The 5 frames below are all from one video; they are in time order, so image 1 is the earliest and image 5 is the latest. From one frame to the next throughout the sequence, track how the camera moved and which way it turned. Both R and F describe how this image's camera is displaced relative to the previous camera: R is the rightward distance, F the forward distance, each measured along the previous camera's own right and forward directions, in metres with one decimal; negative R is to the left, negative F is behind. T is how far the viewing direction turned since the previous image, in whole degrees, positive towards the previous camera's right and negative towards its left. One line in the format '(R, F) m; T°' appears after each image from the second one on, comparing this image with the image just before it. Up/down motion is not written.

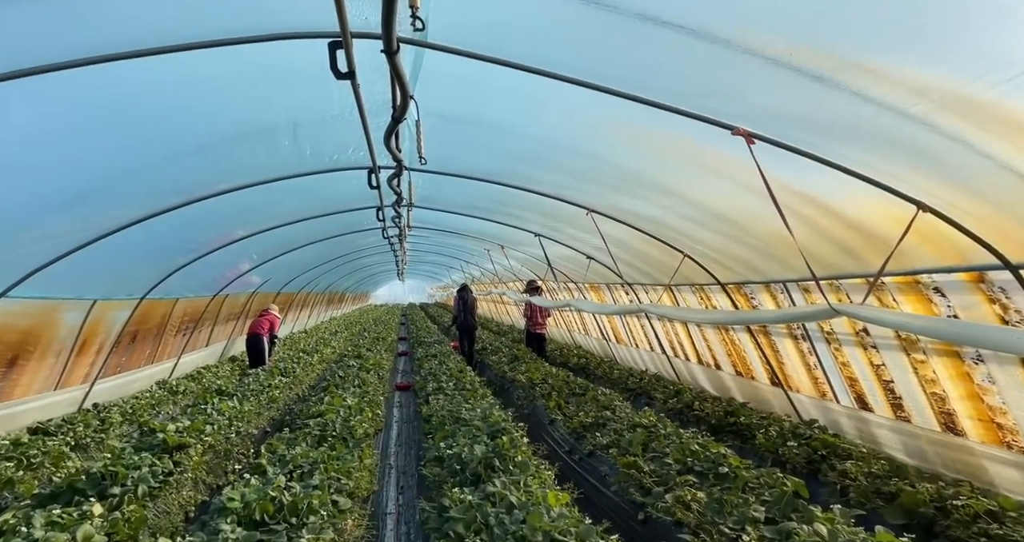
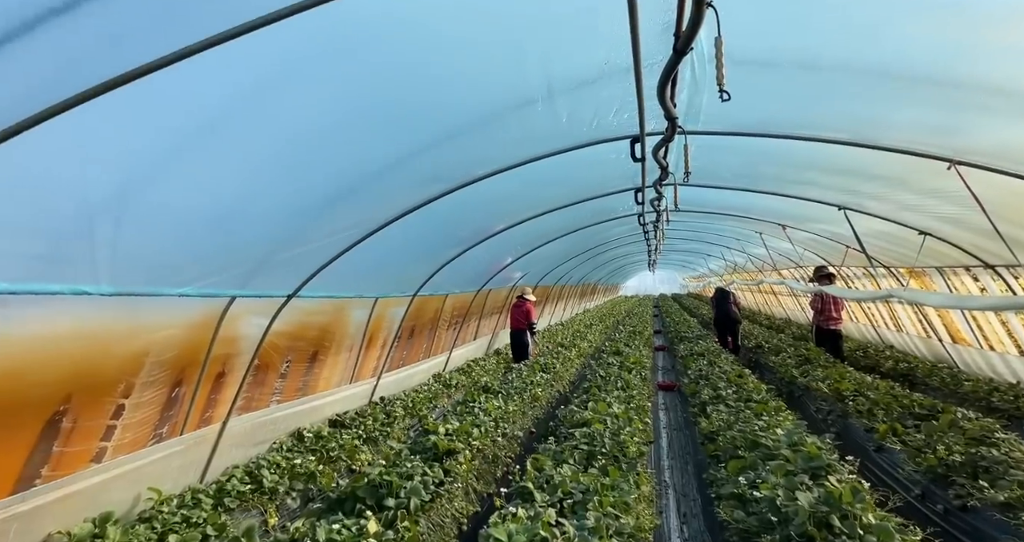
(-0.6, +1.2) m; -25°
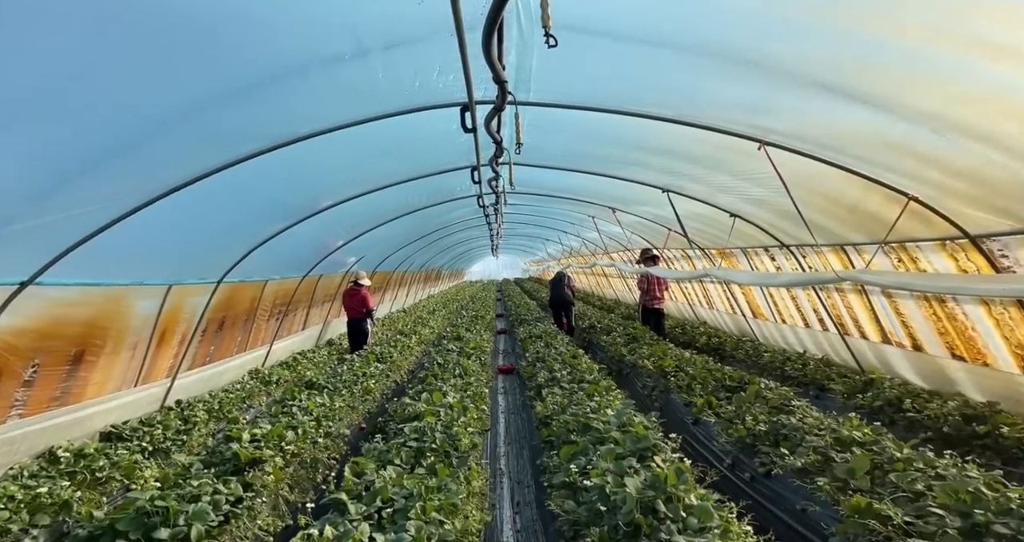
(+0.3, +0.6) m; +16°
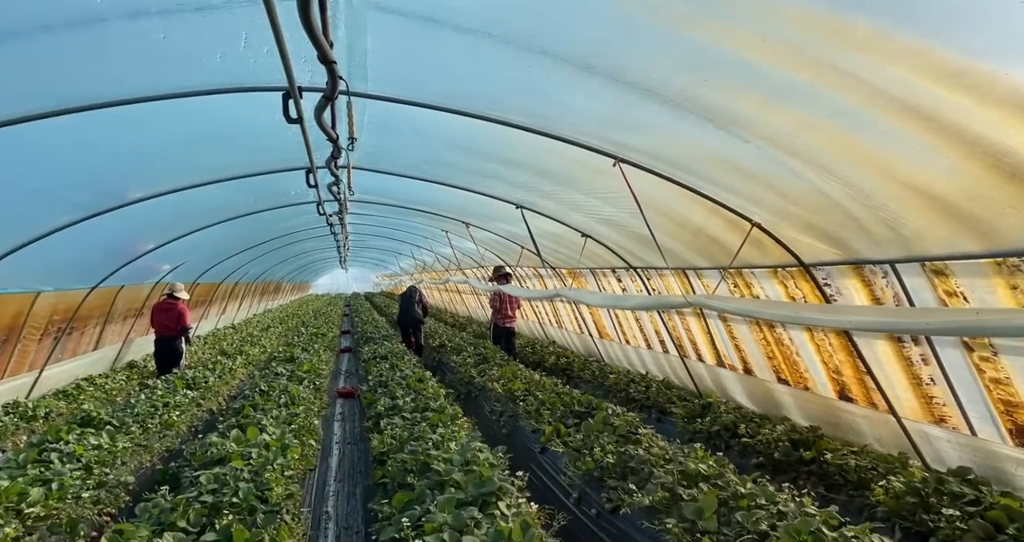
(+0.2, +0.6) m; +15°
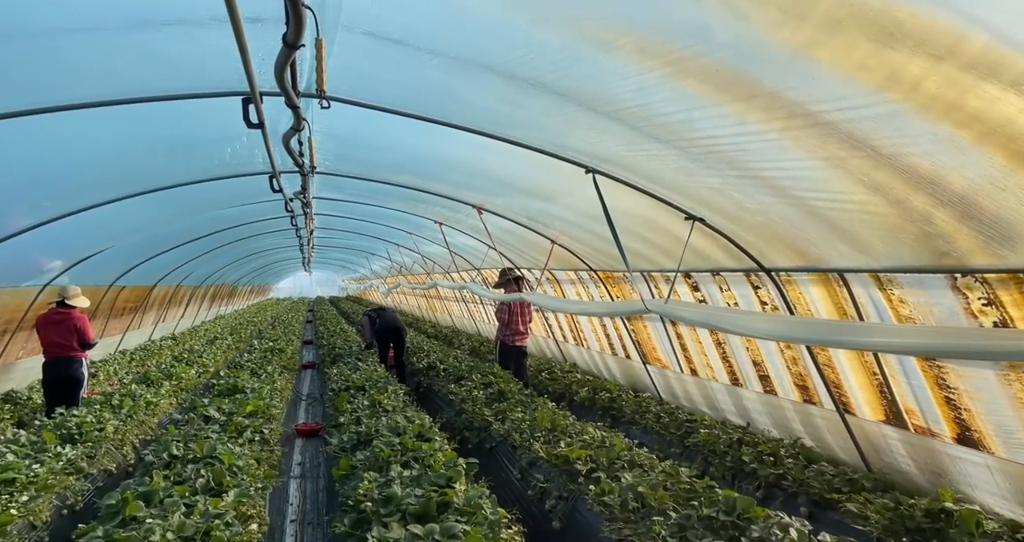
(-0.8, +2.7) m; +3°
